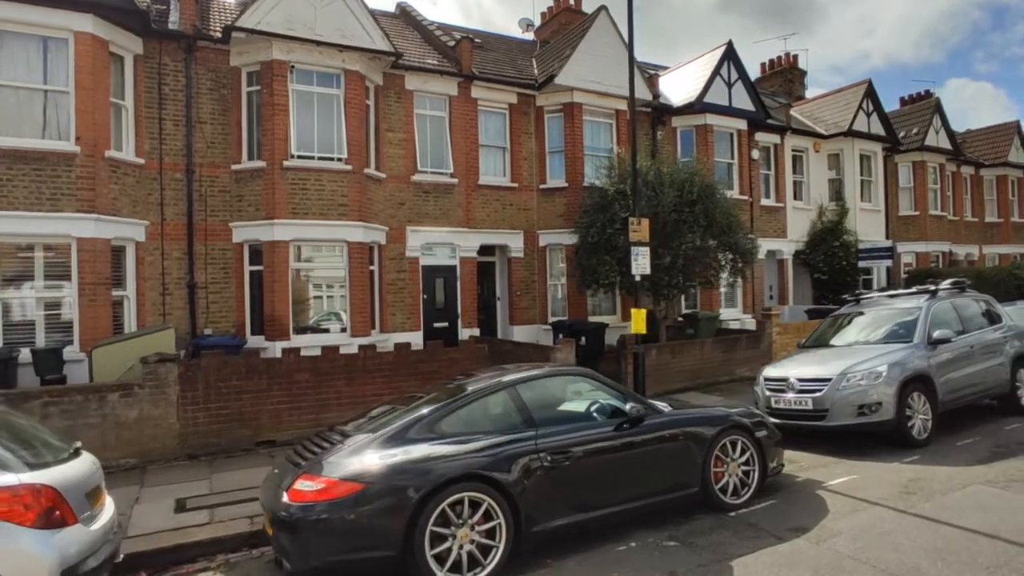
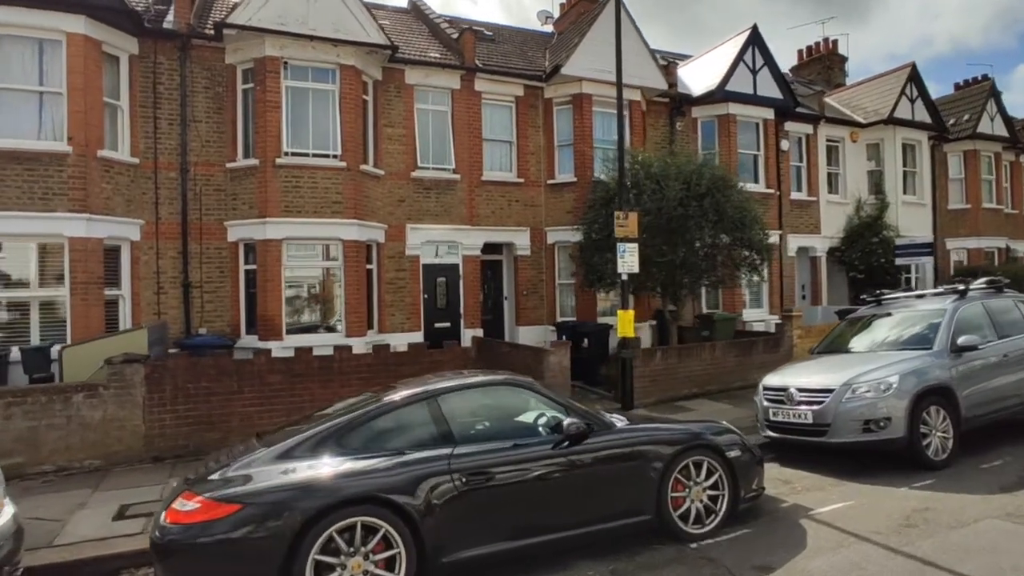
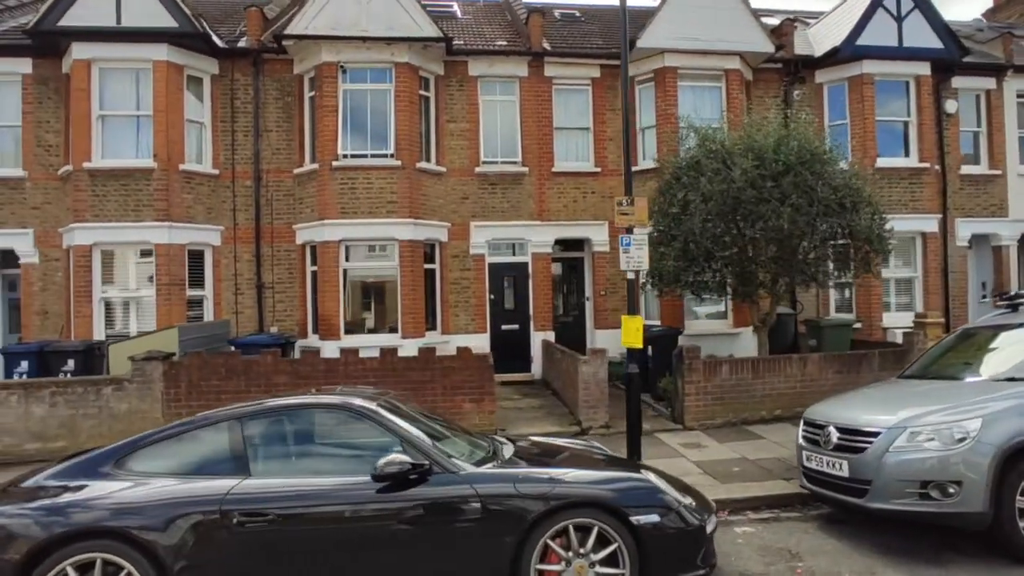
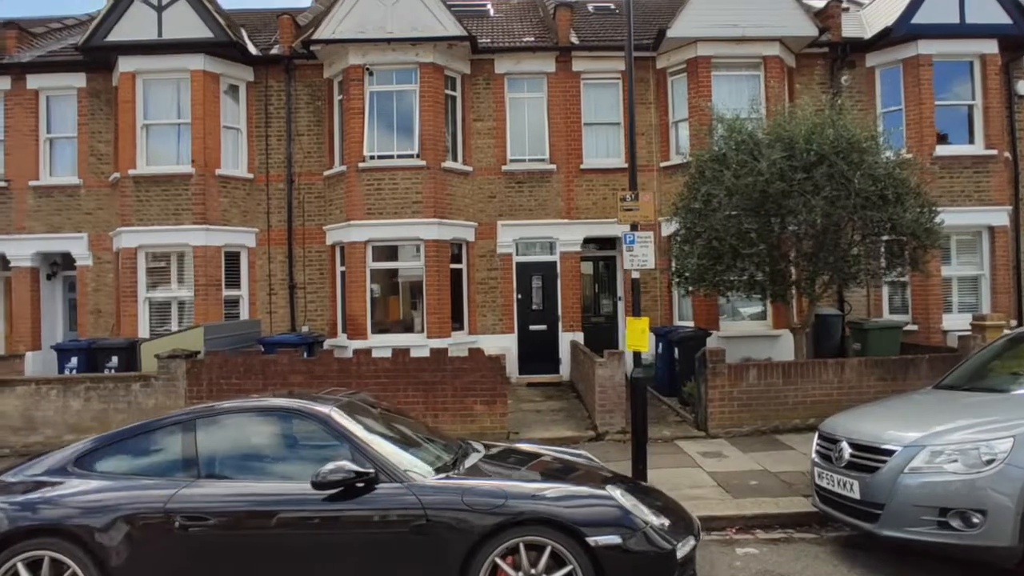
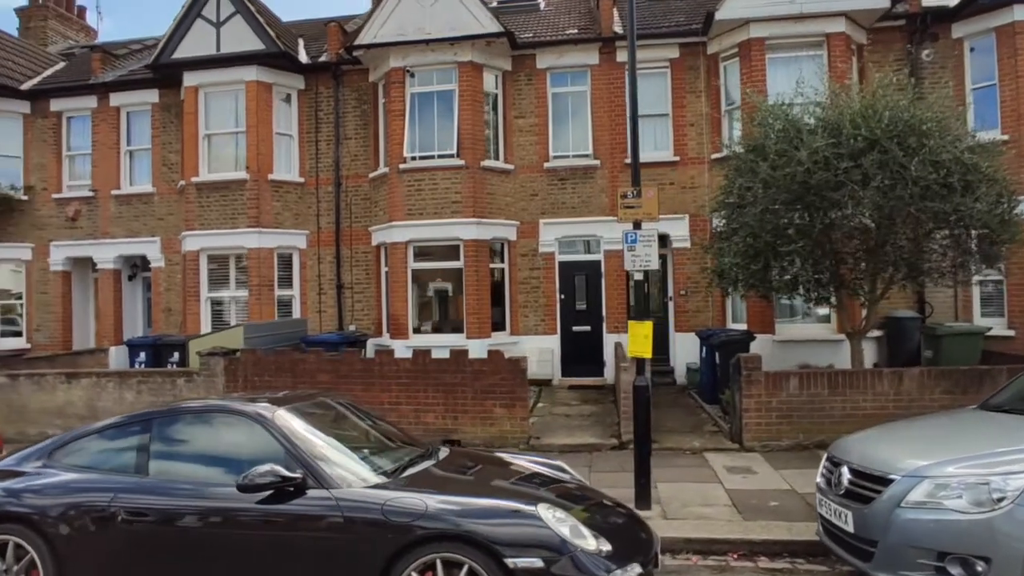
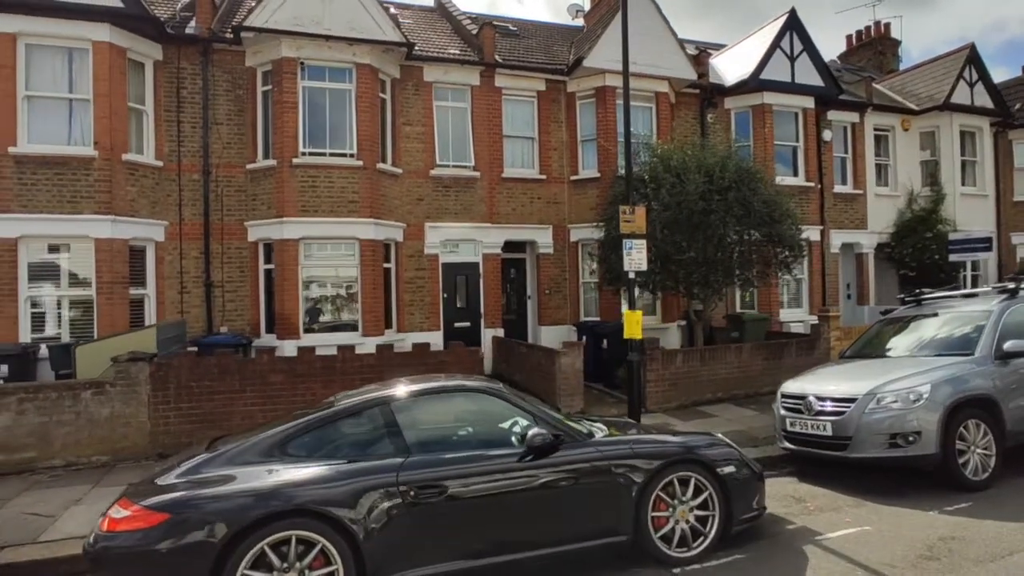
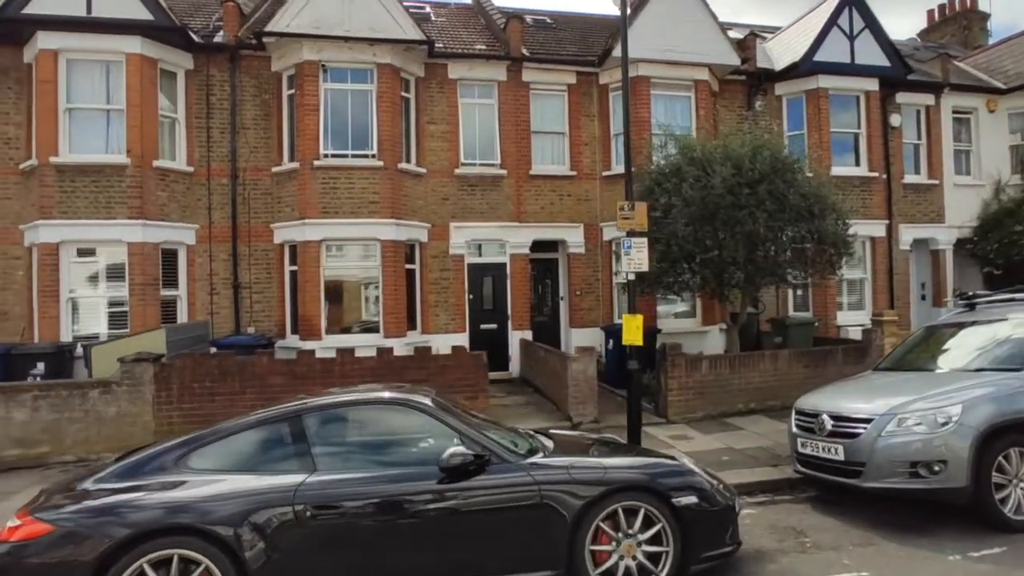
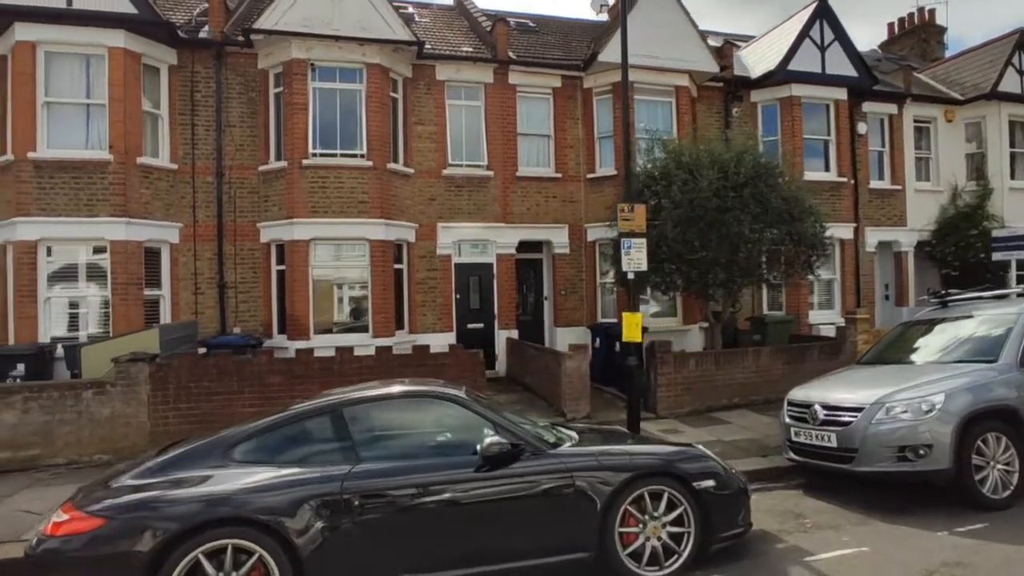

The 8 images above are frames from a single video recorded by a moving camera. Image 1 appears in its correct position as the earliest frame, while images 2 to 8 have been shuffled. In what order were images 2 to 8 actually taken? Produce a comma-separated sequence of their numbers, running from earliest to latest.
2, 6, 8, 7, 3, 4, 5
